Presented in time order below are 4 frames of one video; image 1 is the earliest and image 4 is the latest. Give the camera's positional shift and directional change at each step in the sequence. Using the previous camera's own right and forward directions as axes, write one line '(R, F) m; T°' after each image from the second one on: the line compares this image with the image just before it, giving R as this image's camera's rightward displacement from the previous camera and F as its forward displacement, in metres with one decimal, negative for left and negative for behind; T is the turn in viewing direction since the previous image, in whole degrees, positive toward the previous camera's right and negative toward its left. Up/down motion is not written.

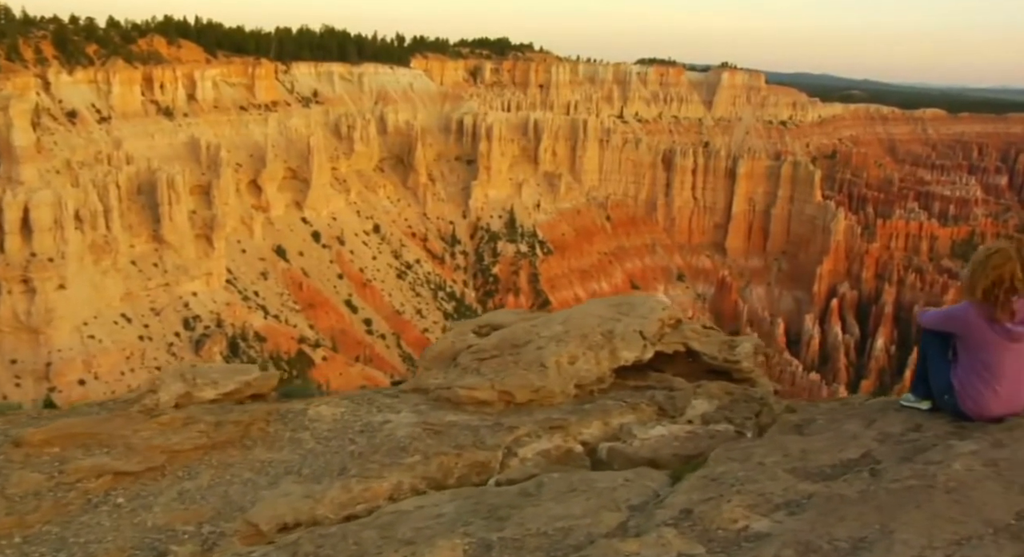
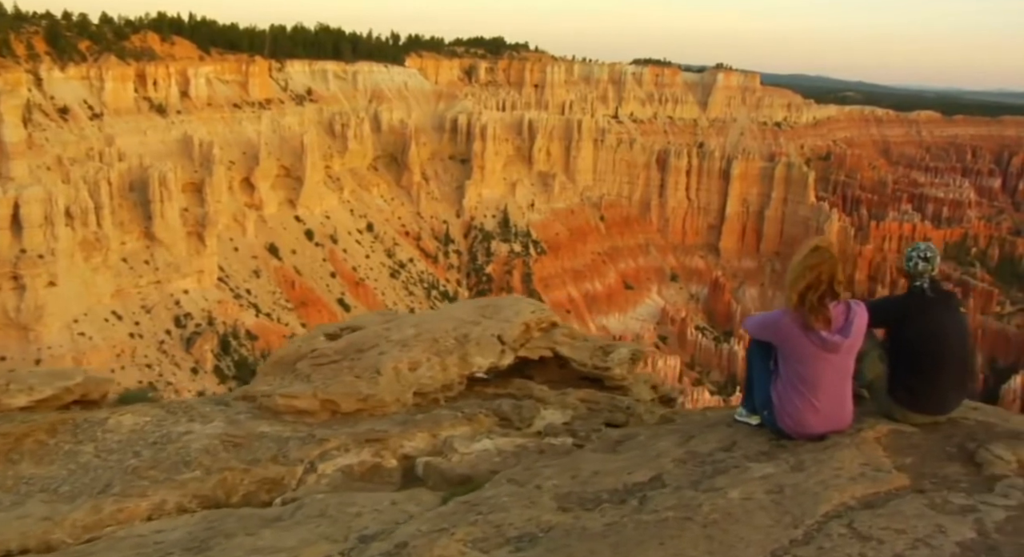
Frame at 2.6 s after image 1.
(+1.5, +0.6) m; 0°
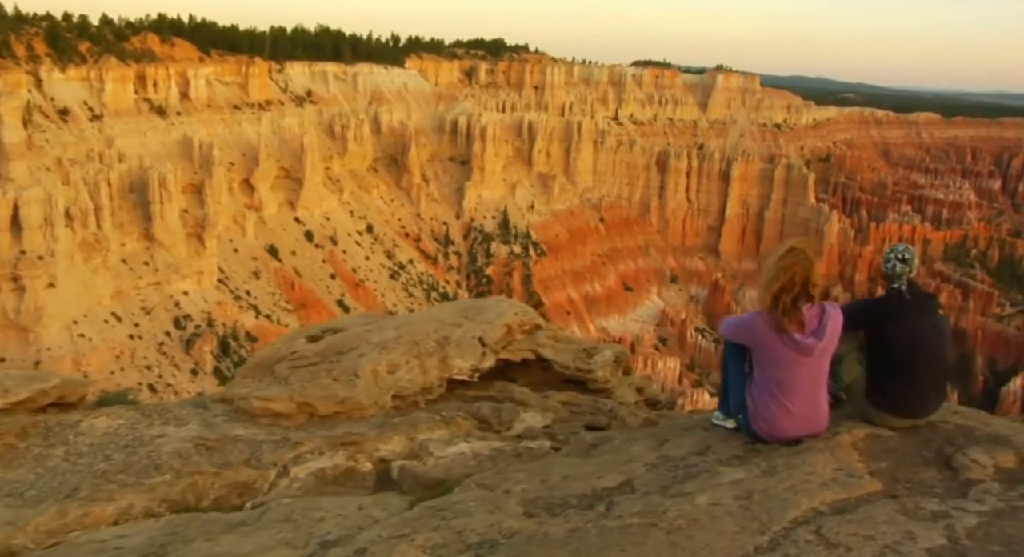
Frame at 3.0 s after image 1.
(+0.2, +0.1) m; 0°
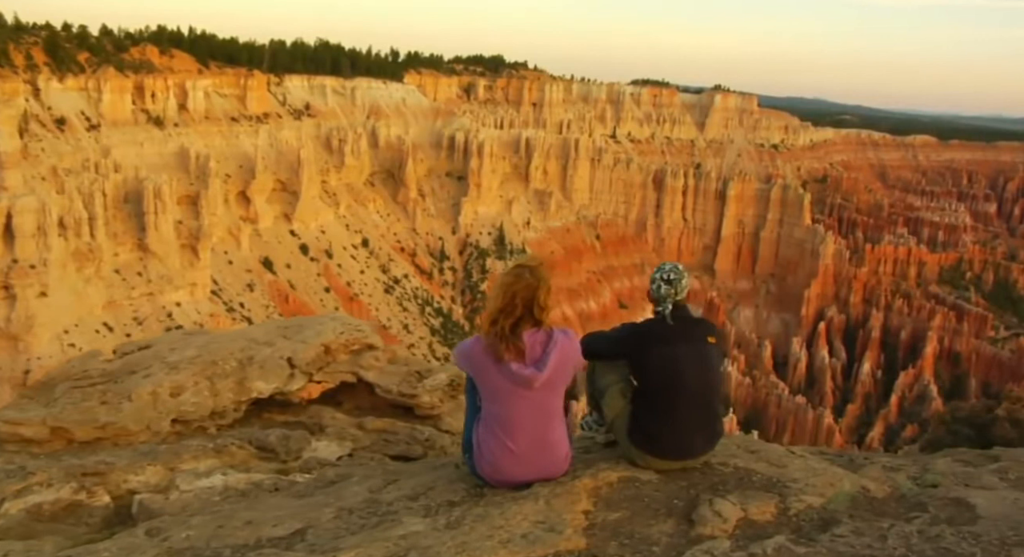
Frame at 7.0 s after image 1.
(+1.7, +0.6) m; 0°
